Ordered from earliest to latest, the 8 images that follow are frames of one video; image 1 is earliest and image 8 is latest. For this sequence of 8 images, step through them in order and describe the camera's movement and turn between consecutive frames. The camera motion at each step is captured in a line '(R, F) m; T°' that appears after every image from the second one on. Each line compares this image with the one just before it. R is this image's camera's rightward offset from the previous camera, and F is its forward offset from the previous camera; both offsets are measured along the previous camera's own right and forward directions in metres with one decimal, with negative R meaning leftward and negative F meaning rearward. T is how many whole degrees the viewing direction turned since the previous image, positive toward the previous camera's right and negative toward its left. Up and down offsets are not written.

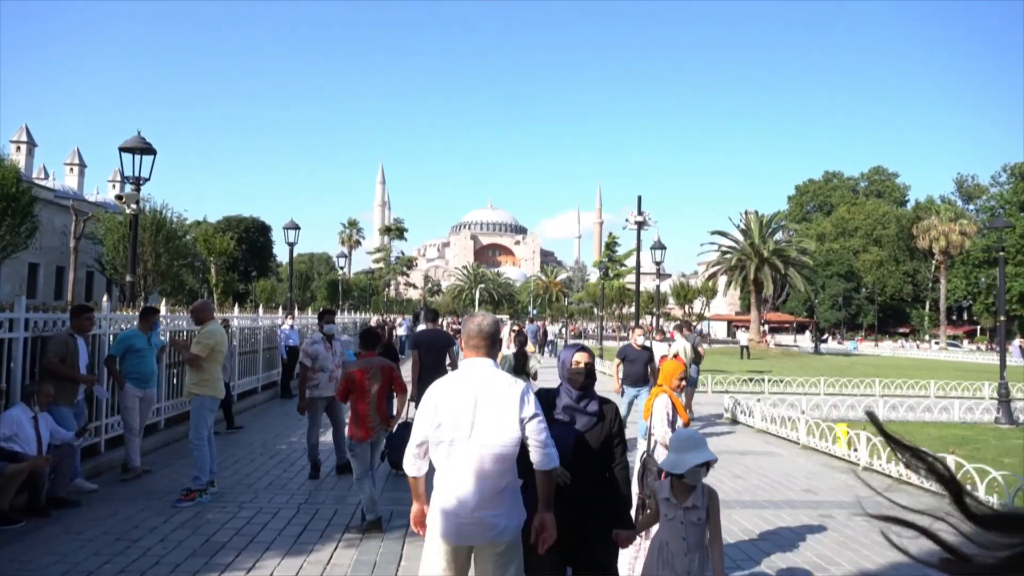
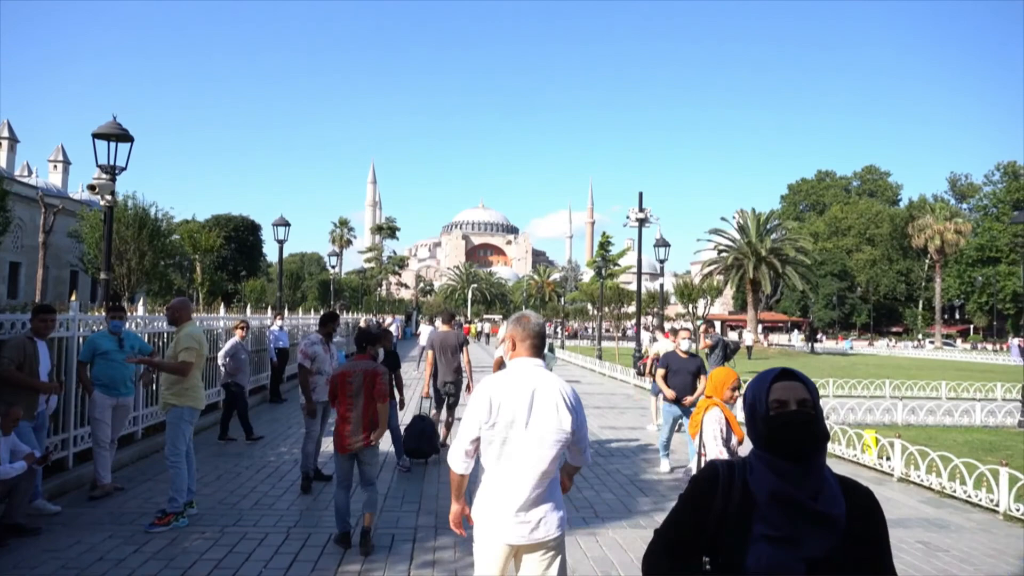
(-0.2, +0.8) m; +1°
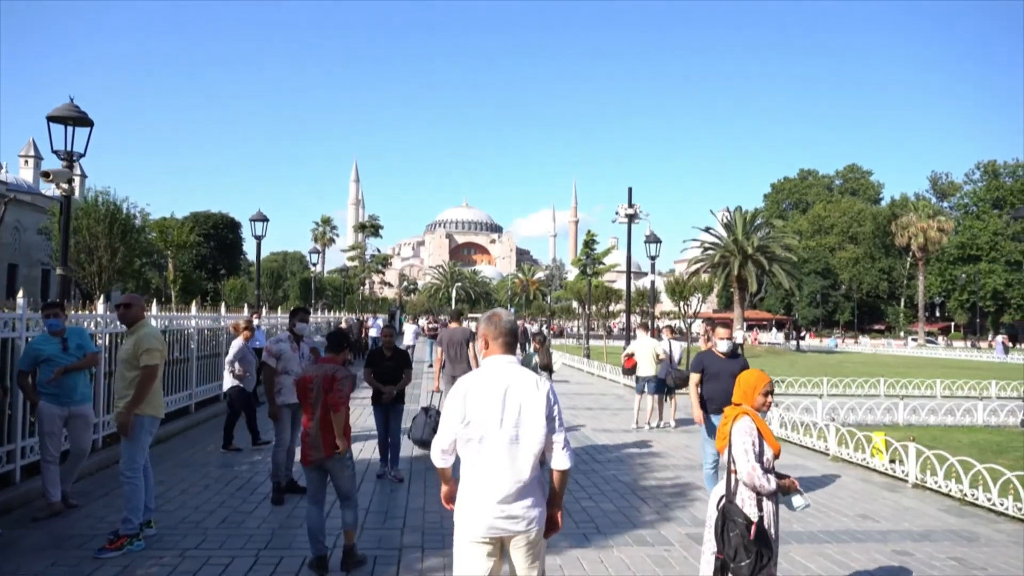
(-0.1, +0.6) m; +1°
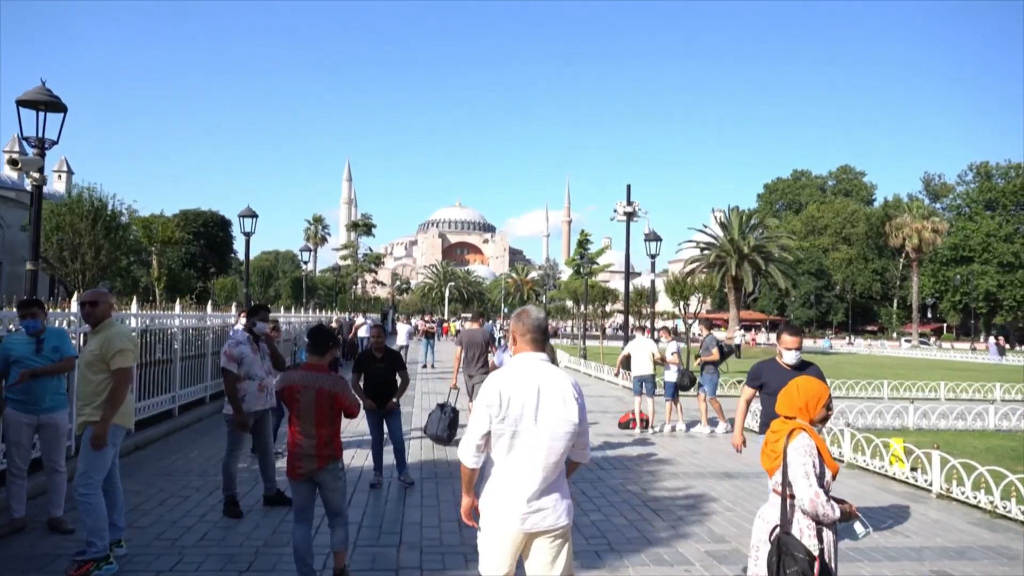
(-0.1, +0.5) m; +1°
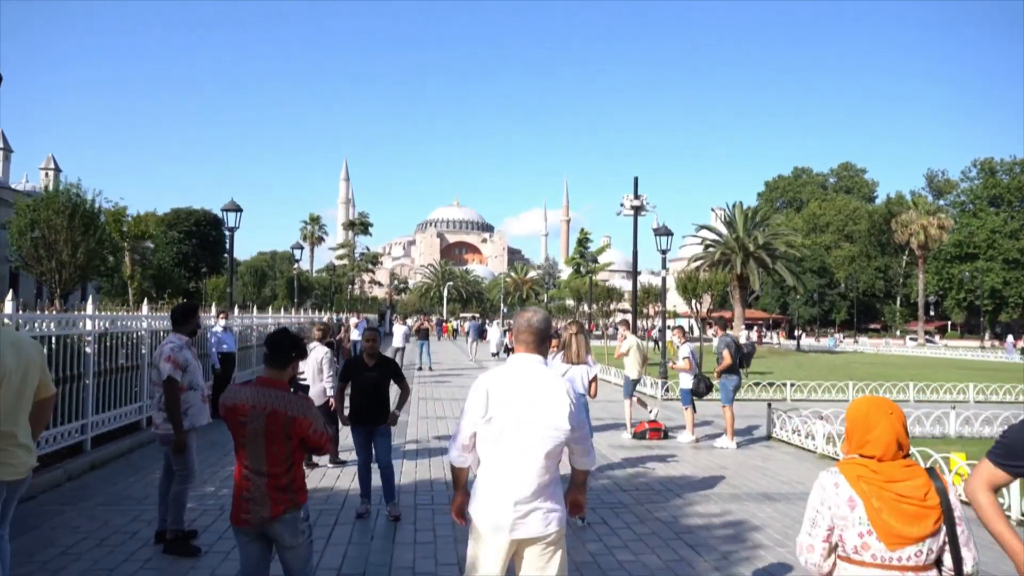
(-0.1, +1.2) m; 0°
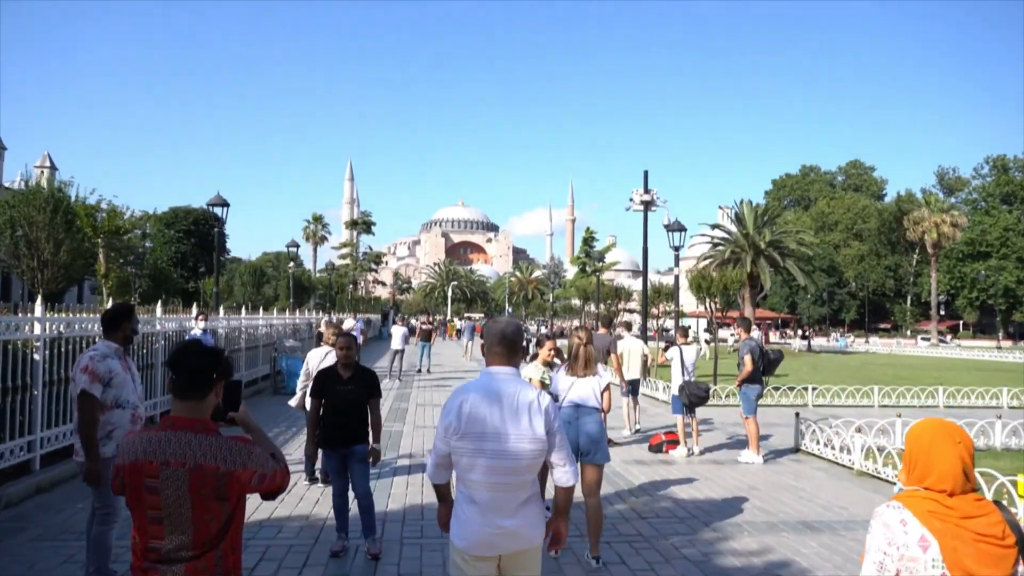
(0.0, +1.1) m; 0°
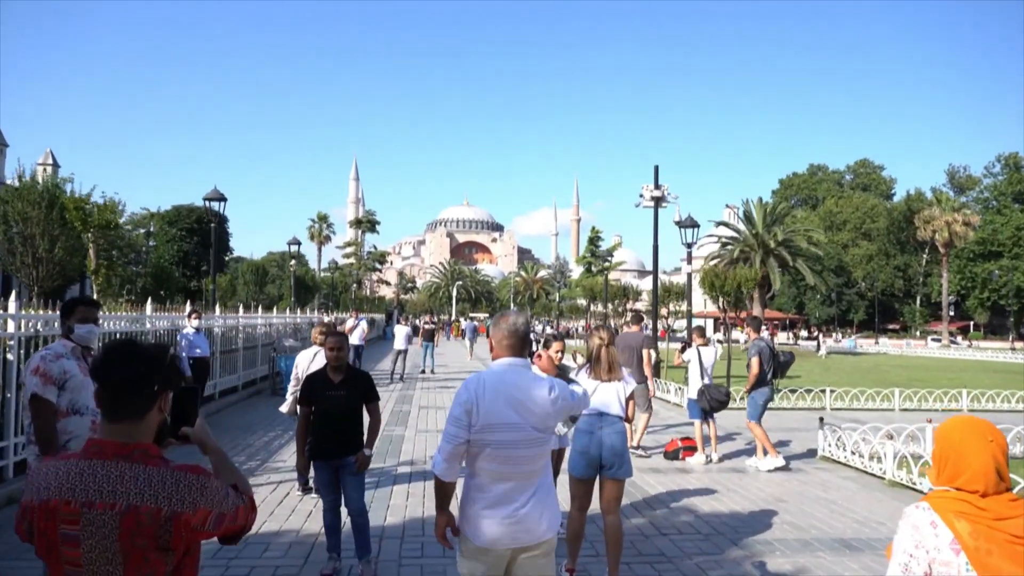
(0.0, +0.6) m; 0°
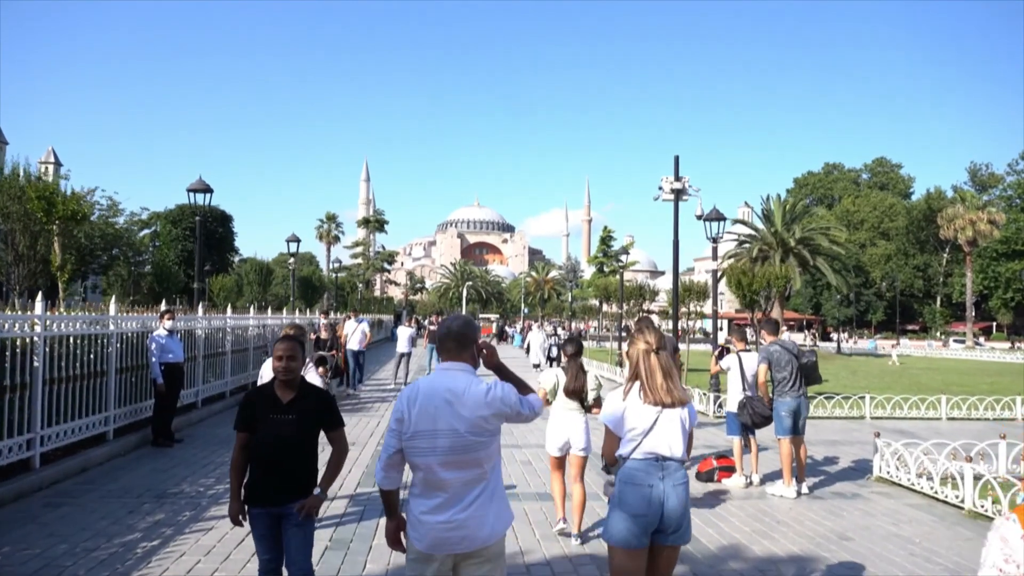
(0.0, +1.4) m; -1°
